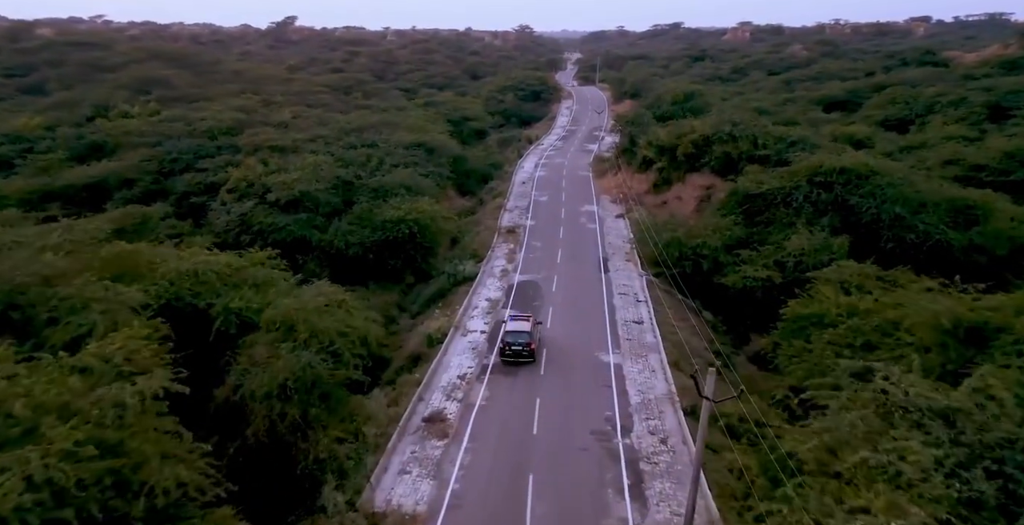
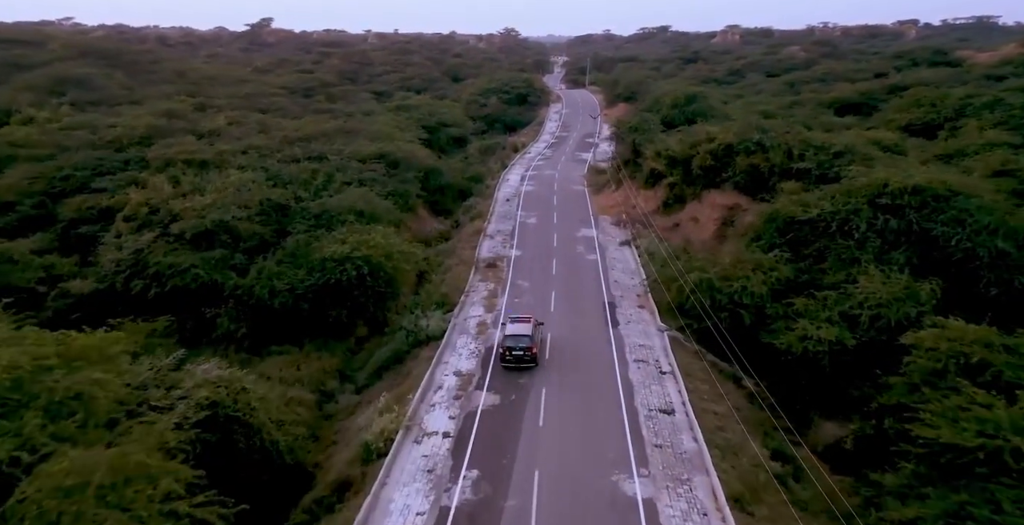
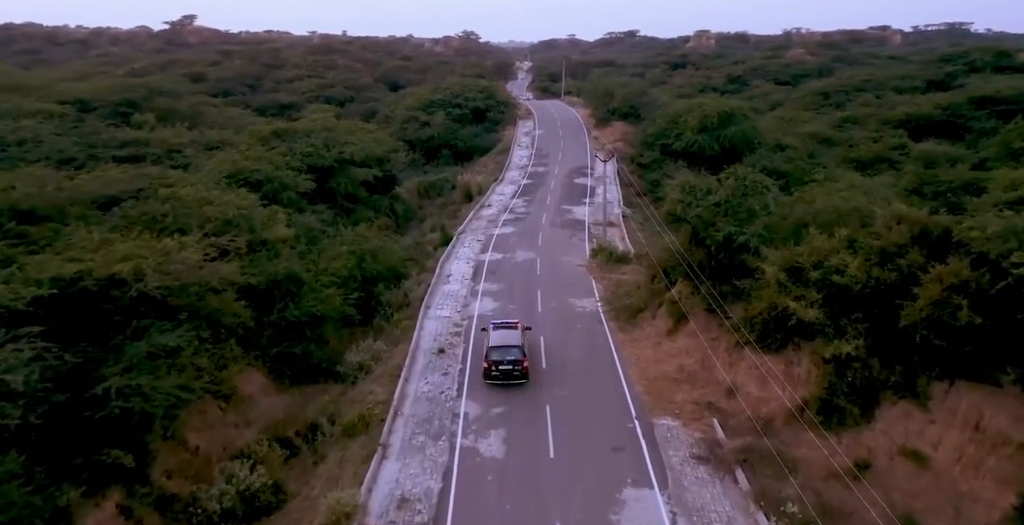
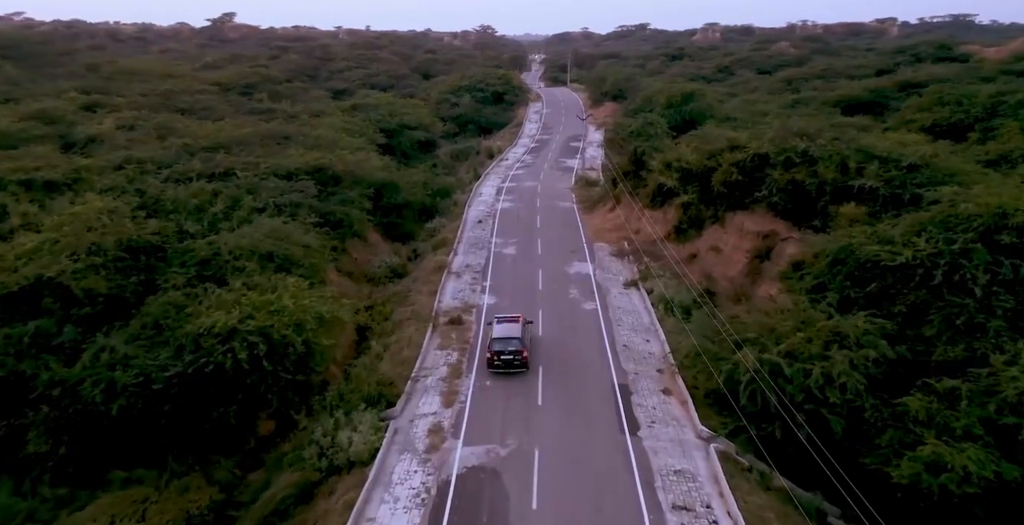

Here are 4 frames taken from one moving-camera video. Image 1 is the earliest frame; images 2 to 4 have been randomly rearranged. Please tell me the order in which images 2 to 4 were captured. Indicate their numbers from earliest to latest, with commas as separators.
2, 4, 3
